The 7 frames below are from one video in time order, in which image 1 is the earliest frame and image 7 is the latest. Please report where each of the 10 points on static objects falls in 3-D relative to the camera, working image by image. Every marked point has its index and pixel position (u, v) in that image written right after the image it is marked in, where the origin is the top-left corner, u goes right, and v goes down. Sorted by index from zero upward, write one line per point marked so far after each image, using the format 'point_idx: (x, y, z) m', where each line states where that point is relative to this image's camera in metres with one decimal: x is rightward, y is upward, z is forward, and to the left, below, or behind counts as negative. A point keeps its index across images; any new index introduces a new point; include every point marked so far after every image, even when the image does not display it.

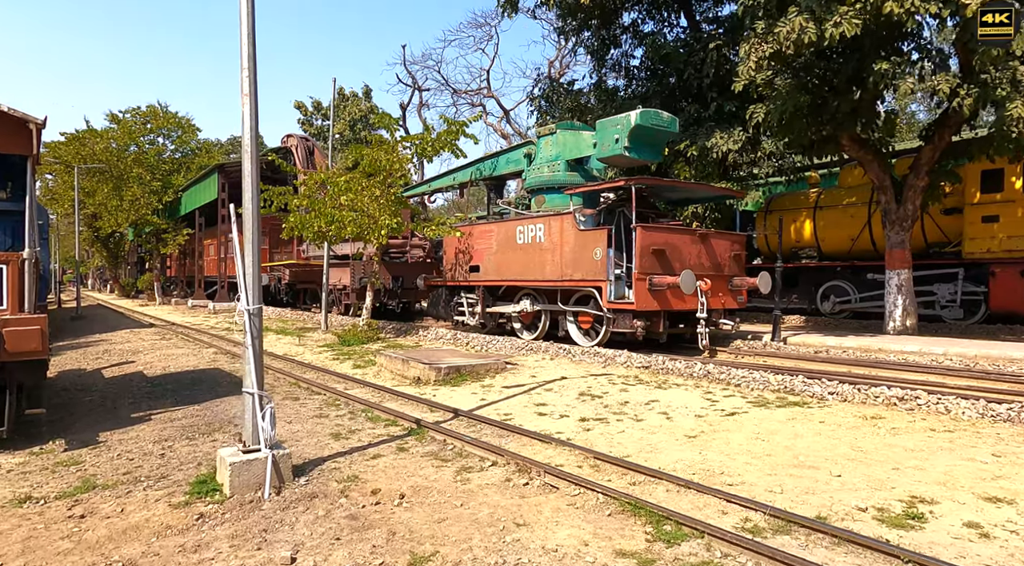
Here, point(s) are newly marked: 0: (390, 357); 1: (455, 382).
0: (-1.9, -1.2, +10.4) m
1: (-0.8, -1.3, +9.0) m
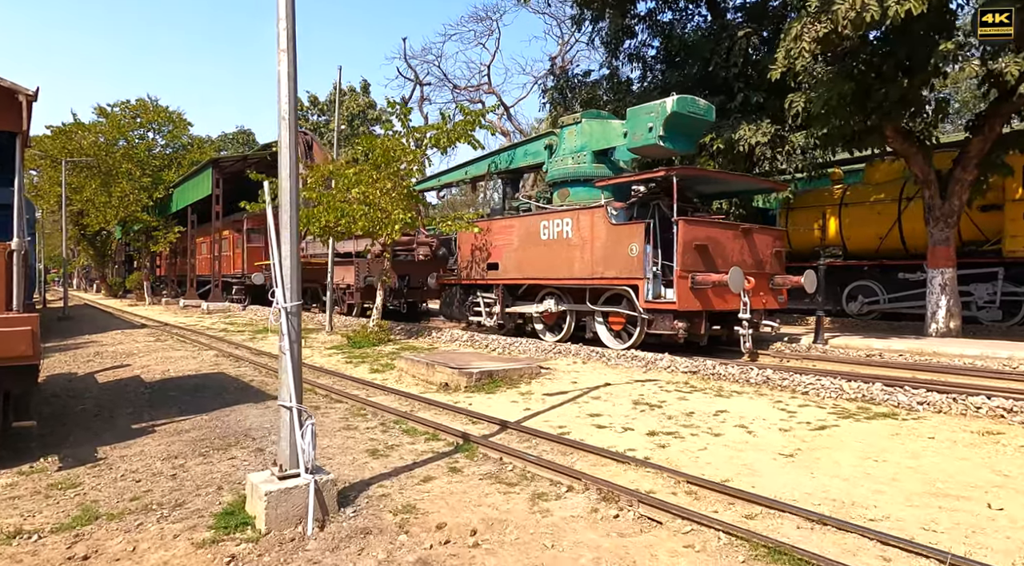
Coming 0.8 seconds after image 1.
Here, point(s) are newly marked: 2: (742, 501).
0: (-1.4, -1.1, +9.6) m
1: (-0.3, -1.3, +8.3) m
2: (+1.4, -1.3, +4.1) m
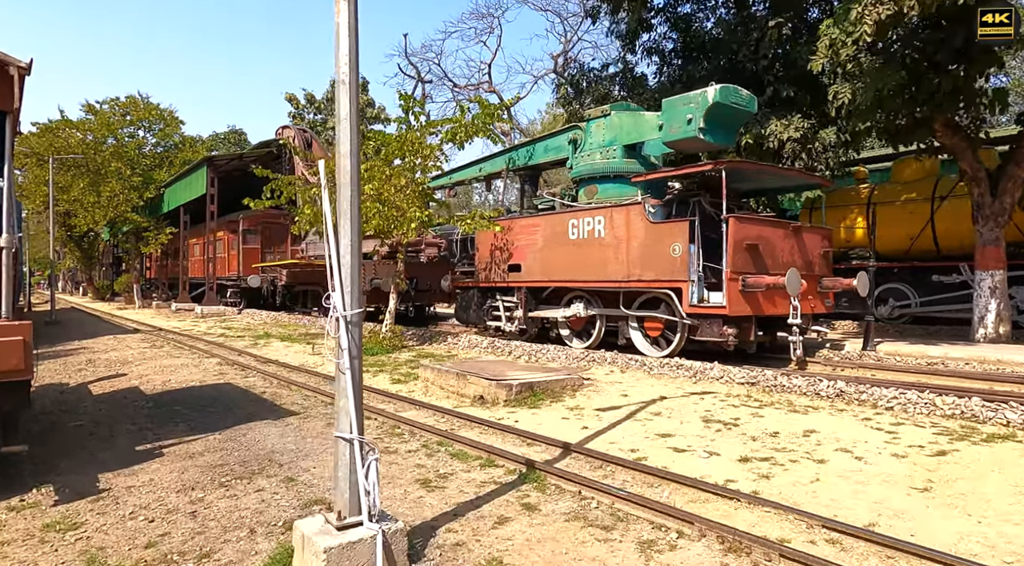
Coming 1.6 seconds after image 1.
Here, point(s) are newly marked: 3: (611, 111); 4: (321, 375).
0: (-0.9, -1.2, +8.8) m
1: (+0.2, -1.3, +7.5) m
2: (+2.0, -1.4, +3.3) m
3: (+1.8, +3.0, +11.7) m
4: (-2.8, -1.4, +9.9) m
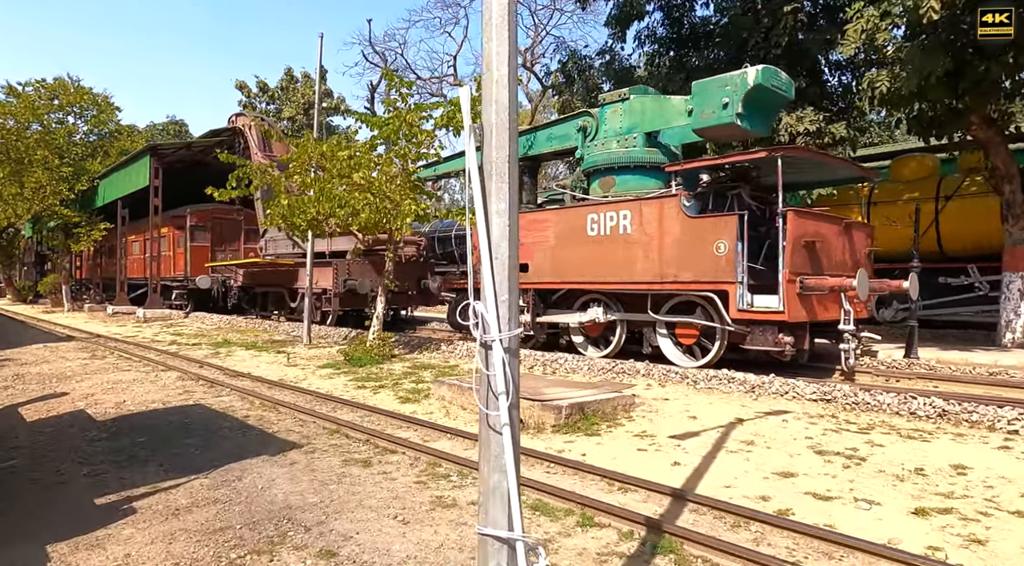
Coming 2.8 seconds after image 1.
0: (-0.6, -1.2, +7.5) m
1: (+0.7, -1.4, +6.3) m
2: (+2.8, -1.4, +2.3) m
3: (+1.9, +3.0, +10.6) m
4: (-2.5, -1.4, +8.5) m
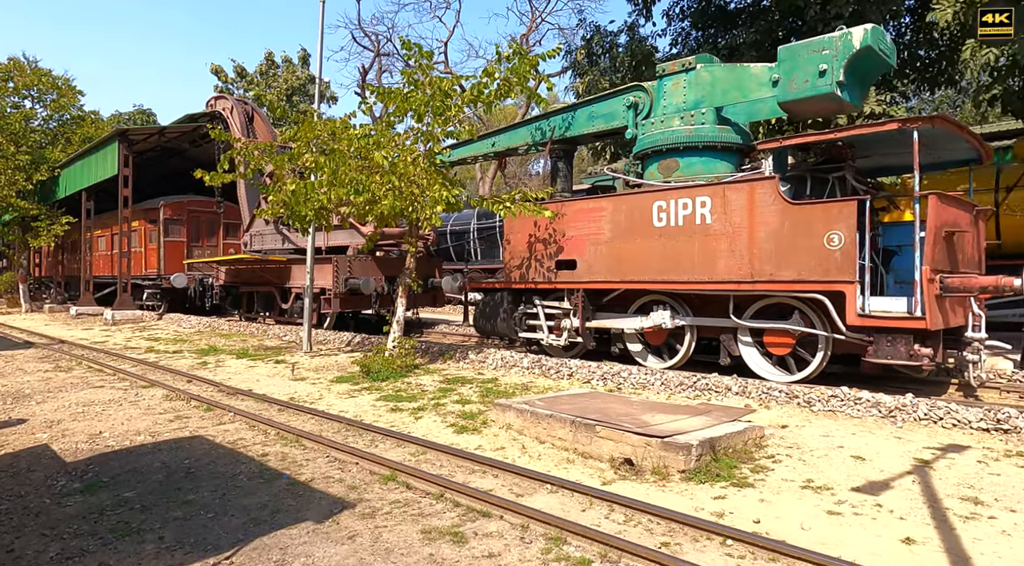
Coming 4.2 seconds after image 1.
0: (+0.2, -1.2, +5.9) m
1: (+1.5, -1.4, +4.8) m
2: (+3.8, -1.4, +0.9) m
3: (+2.5, +3.0, +9.1) m
4: (-1.8, -1.4, +6.8) m
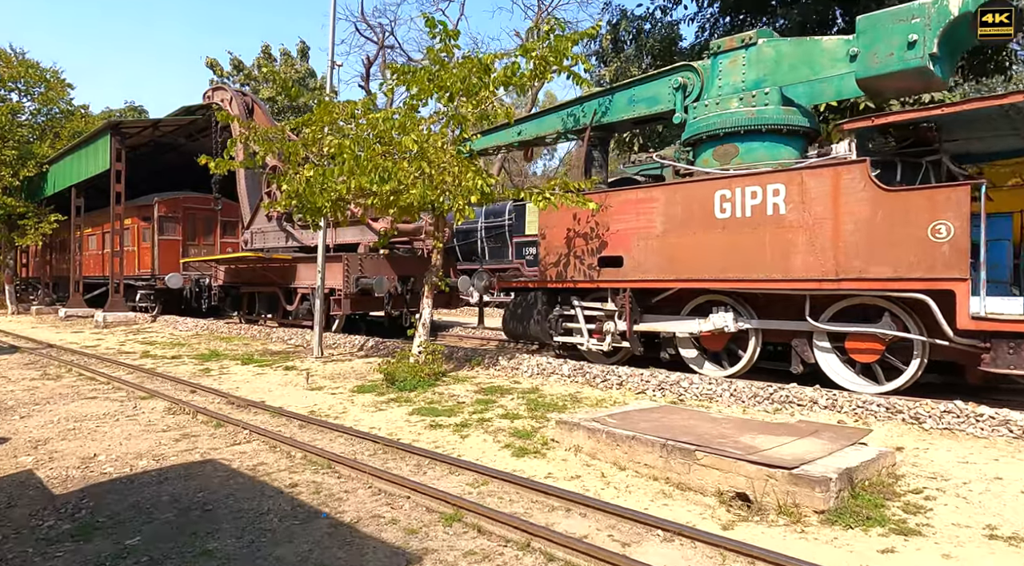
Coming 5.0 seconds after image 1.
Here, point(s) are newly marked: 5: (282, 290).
0: (+0.8, -1.2, +5.0) m
1: (+2.1, -1.3, +3.9) m
2: (+4.4, -1.4, 0.0) m
3: (+3.0, +3.0, +8.3) m
4: (-1.3, -1.4, +5.9) m
5: (-5.4, -0.2, +15.7) m
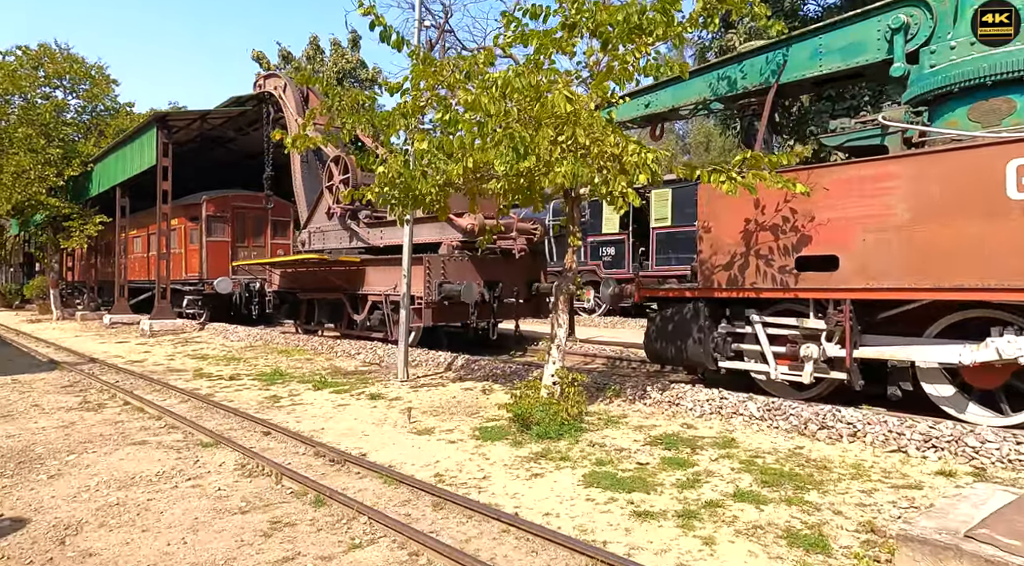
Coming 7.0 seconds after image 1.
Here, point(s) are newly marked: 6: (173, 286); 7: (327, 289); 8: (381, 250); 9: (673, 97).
0: (+2.3, -1.3, +2.8) m
1: (+3.5, -1.4, +1.6) m
2: (+5.6, -1.4, -2.4) m
3: (+4.7, +2.9, +5.9) m
4: (+0.3, -1.5, +3.7) m
5: (-3.4, -0.3, +13.8) m
6: (-10.0, -0.1, +19.6) m
7: (-3.9, -0.1, +14.1) m
8: (-2.6, +0.7, +13.4) m
9: (+2.2, +2.6, +9.1) m
